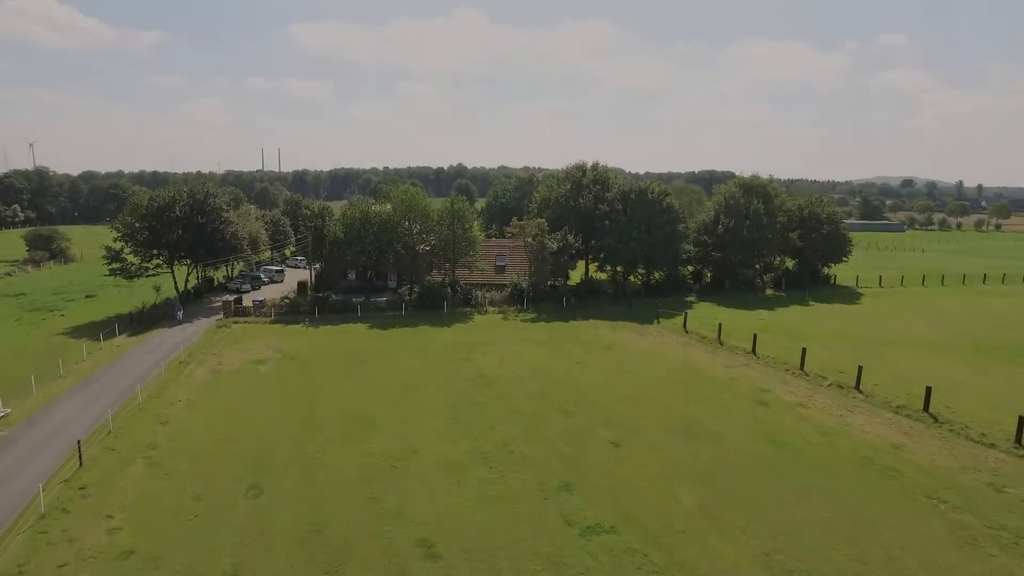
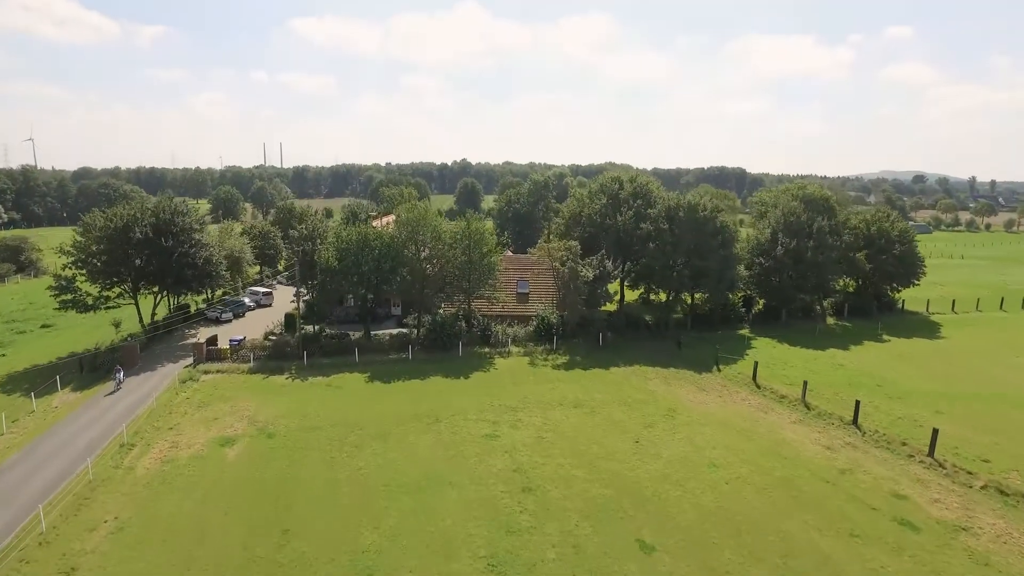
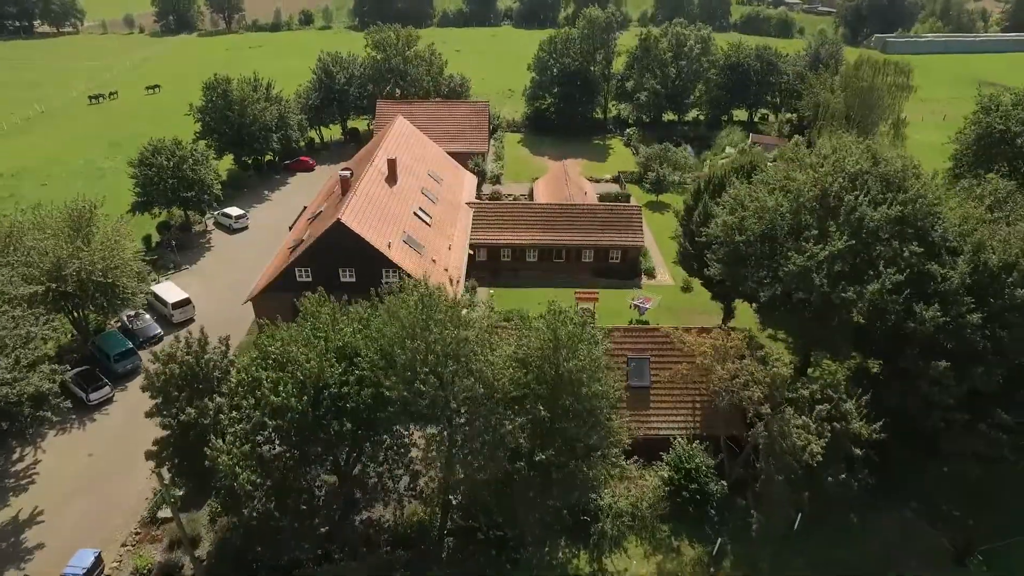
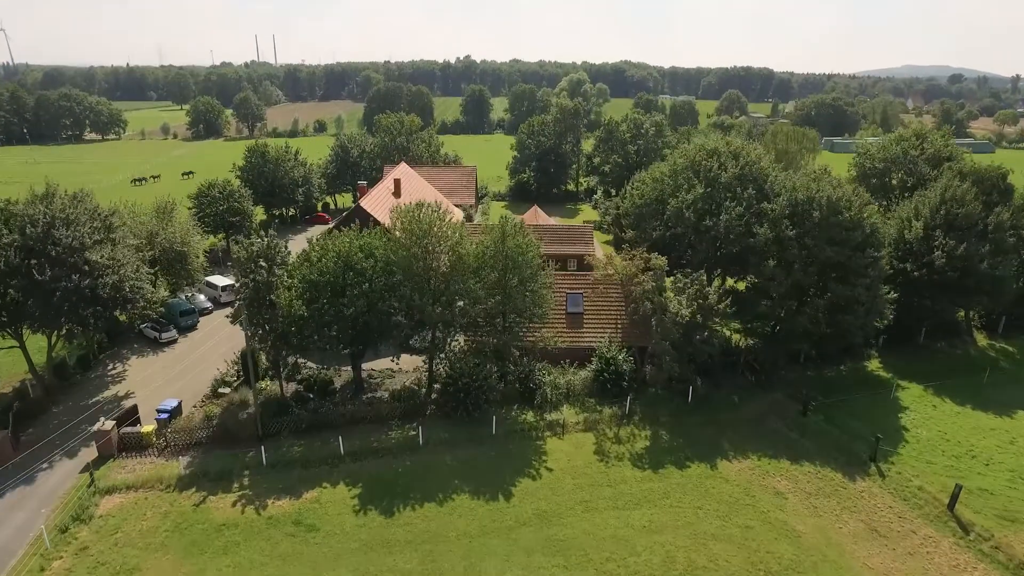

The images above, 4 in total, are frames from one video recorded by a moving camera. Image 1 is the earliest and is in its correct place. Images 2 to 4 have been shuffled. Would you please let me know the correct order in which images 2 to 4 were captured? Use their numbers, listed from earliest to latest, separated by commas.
2, 4, 3
